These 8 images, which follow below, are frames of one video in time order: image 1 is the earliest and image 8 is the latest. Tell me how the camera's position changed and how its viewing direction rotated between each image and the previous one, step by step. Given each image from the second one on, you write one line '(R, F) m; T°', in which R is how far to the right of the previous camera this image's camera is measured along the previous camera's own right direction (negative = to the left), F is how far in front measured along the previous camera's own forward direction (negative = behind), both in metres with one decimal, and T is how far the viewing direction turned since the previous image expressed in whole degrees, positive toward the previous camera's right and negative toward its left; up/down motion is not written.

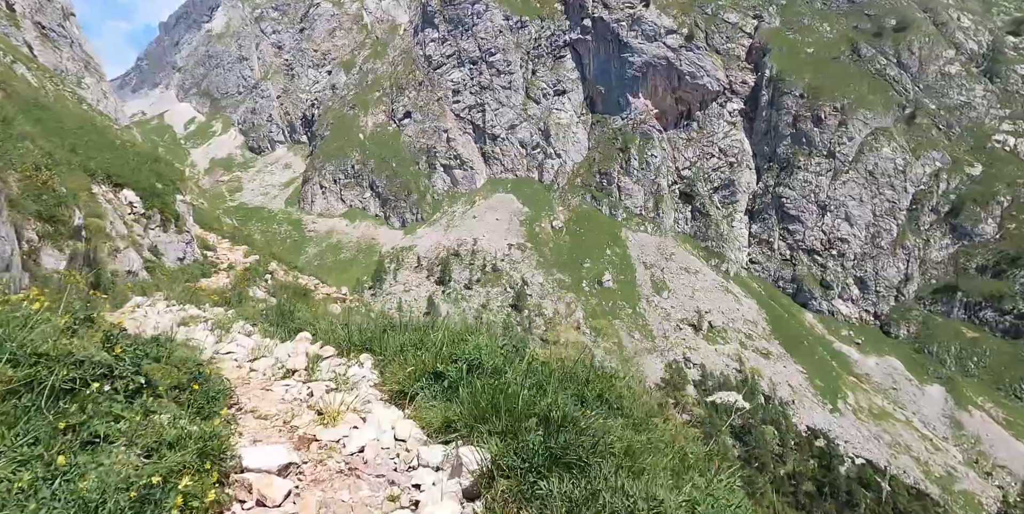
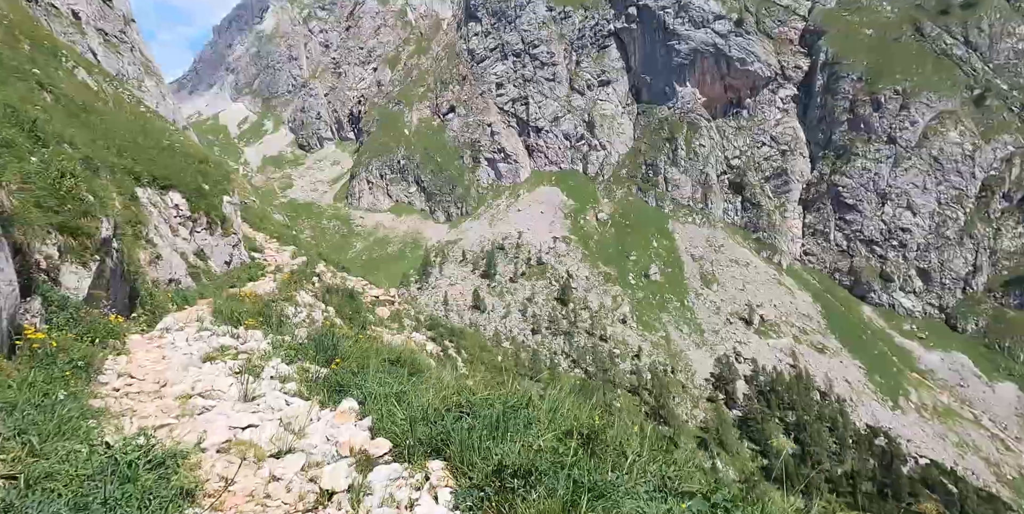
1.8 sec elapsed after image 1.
(-0.6, +1.8) m; -5°
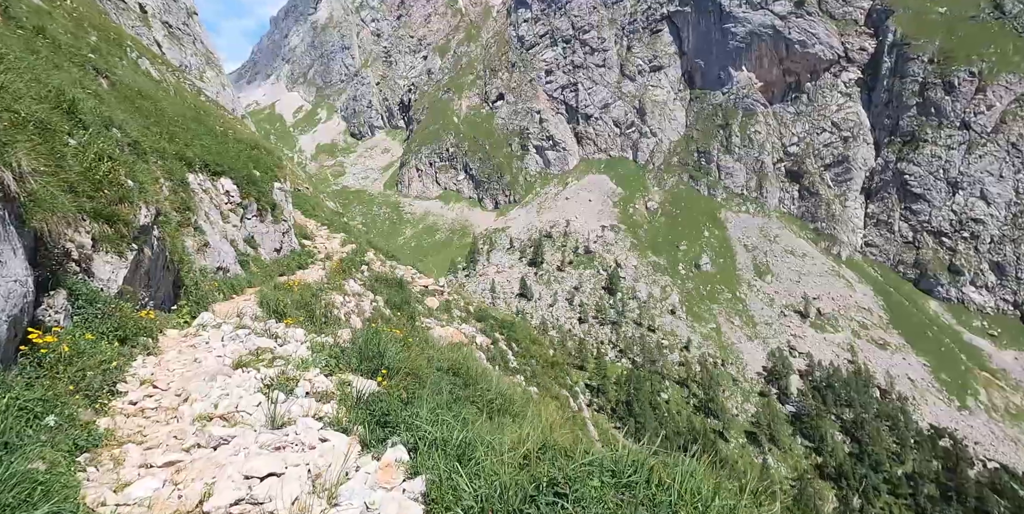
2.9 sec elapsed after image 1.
(-0.4, +1.2) m; -5°
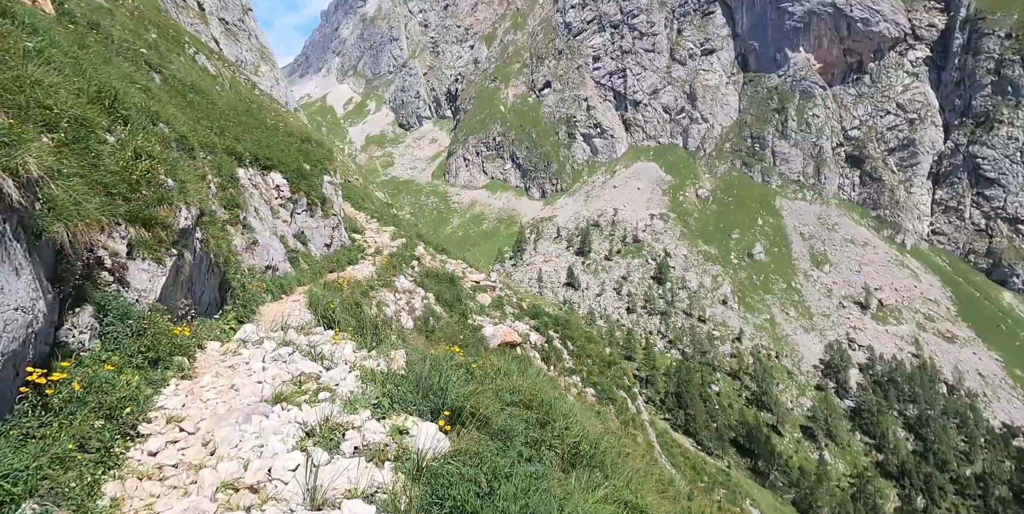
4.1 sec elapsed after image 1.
(-0.4, +1.2) m; -5°
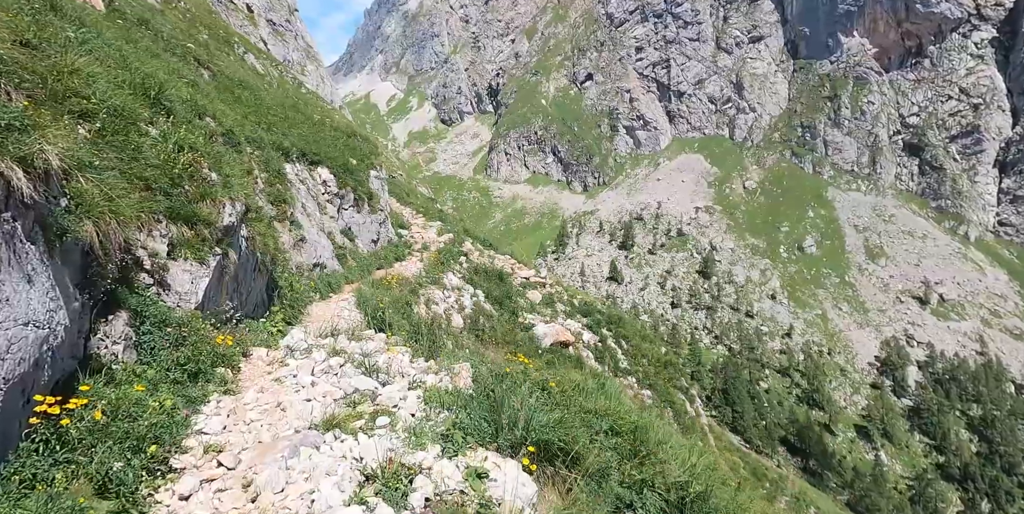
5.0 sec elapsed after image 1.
(-0.4, +1.0) m; -4°
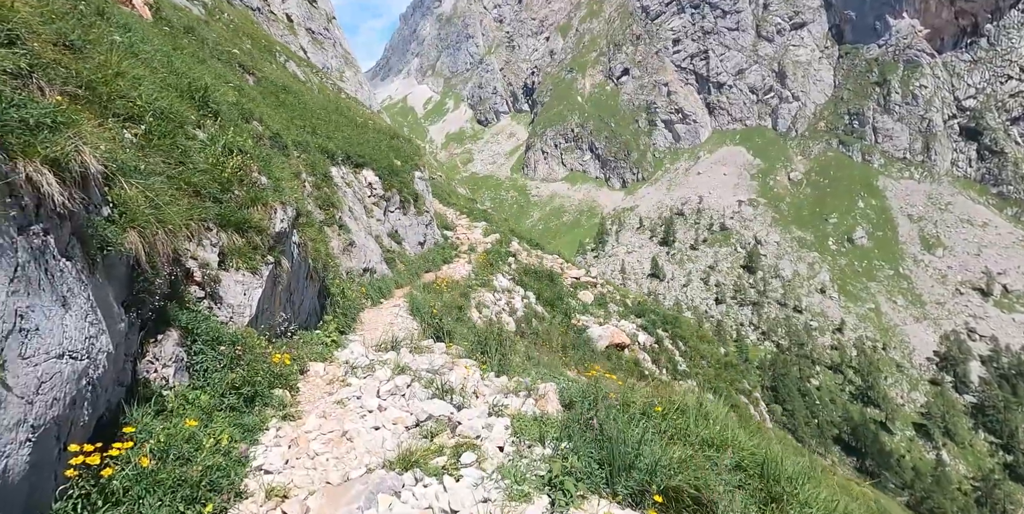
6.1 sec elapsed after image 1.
(-0.5, +0.8) m; -4°
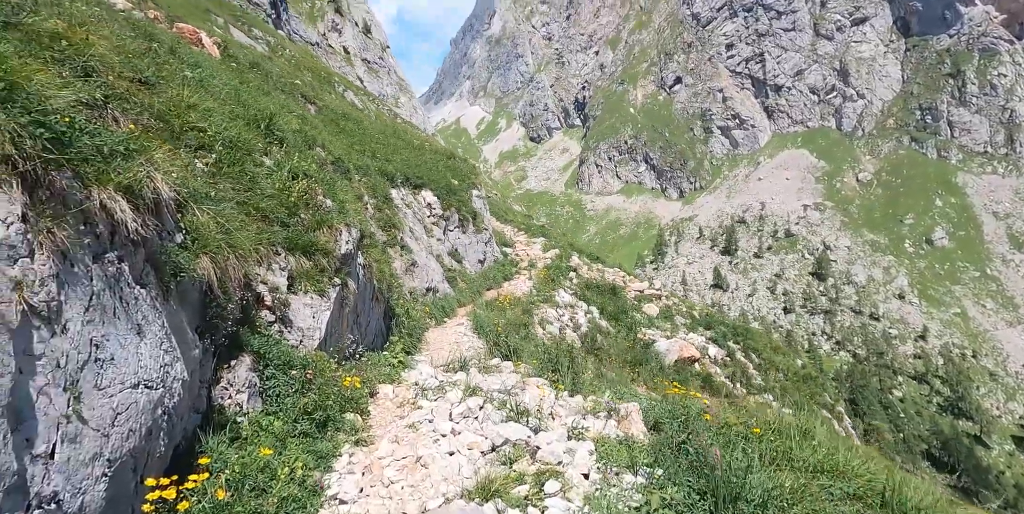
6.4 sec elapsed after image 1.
(-0.2, +0.3) m; -6°
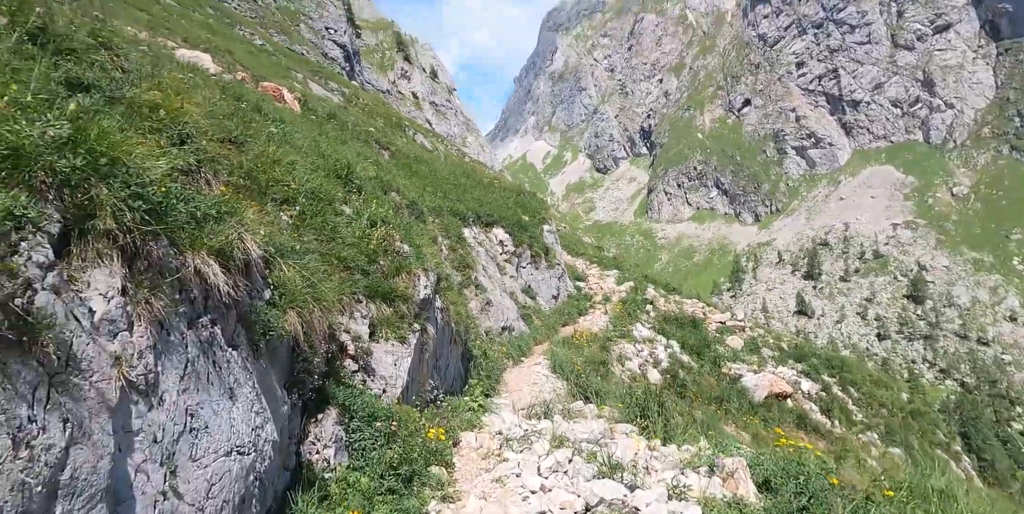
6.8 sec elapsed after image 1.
(-0.2, +0.2) m; -7°
